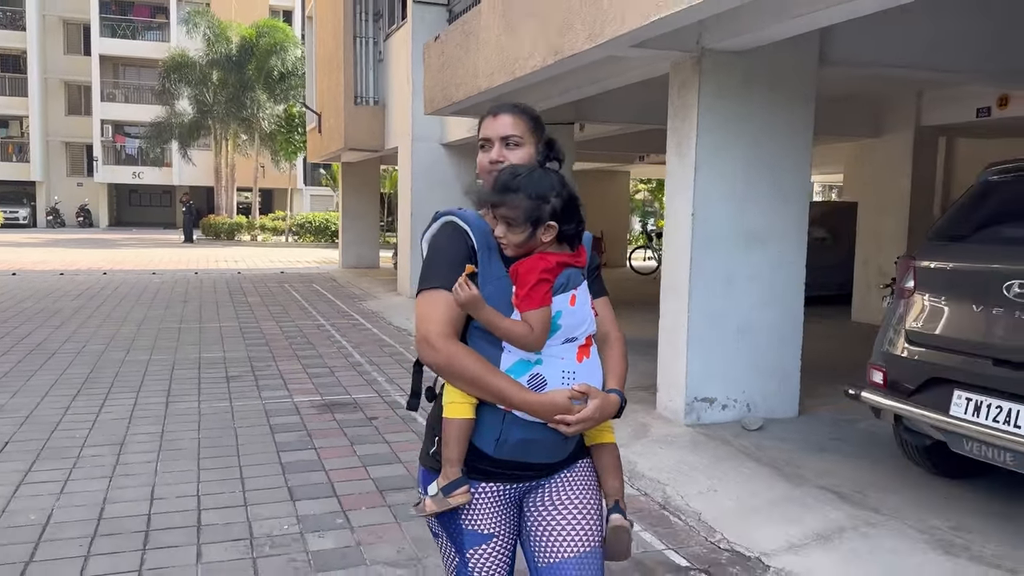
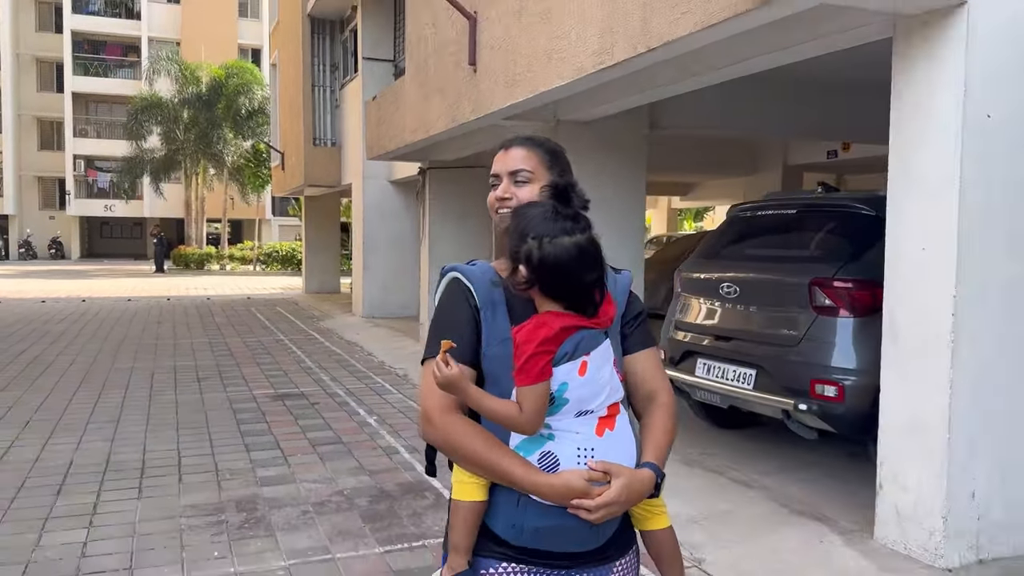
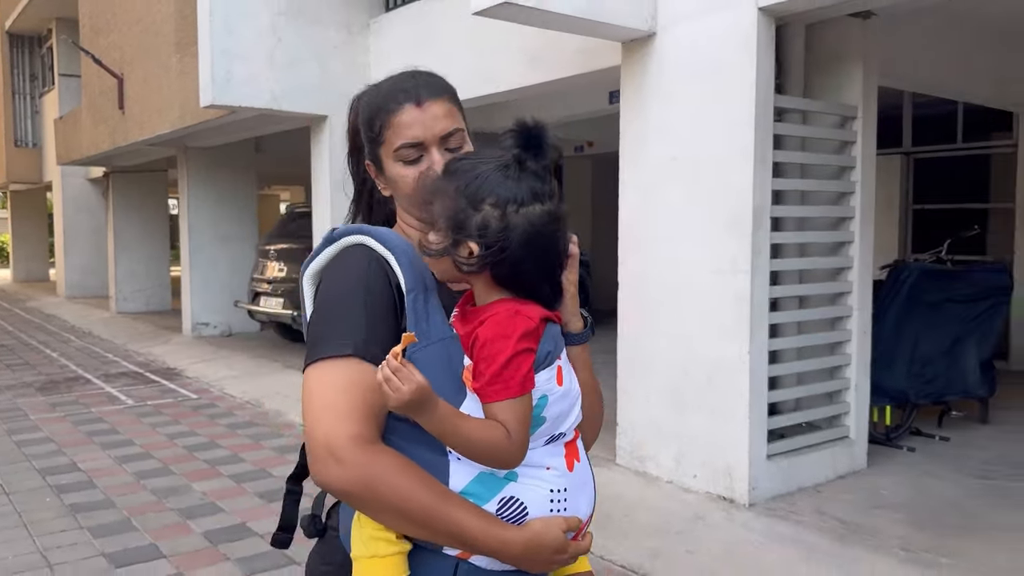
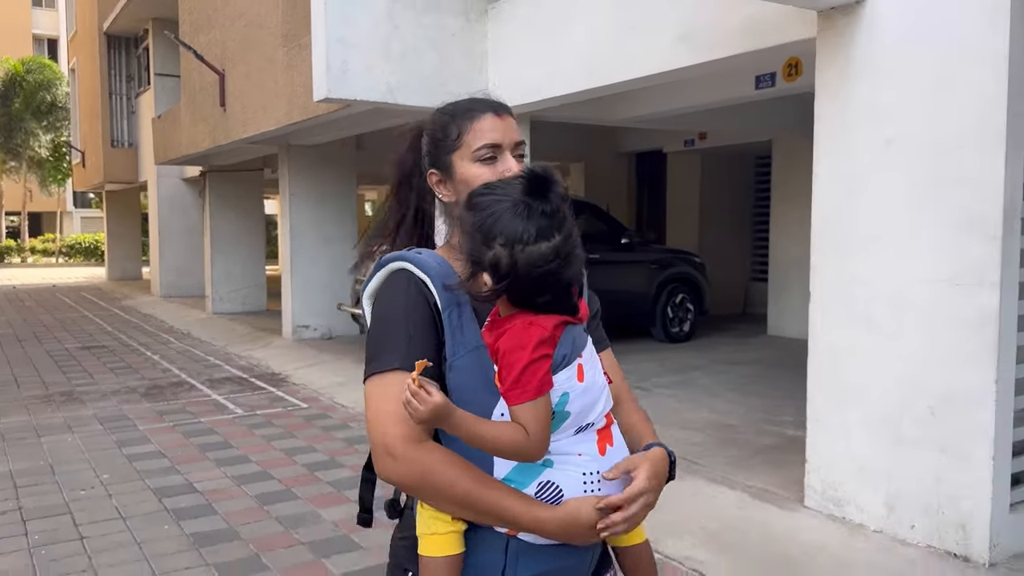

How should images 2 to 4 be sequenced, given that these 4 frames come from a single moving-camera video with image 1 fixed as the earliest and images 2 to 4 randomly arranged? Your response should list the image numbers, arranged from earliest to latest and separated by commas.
2, 4, 3
